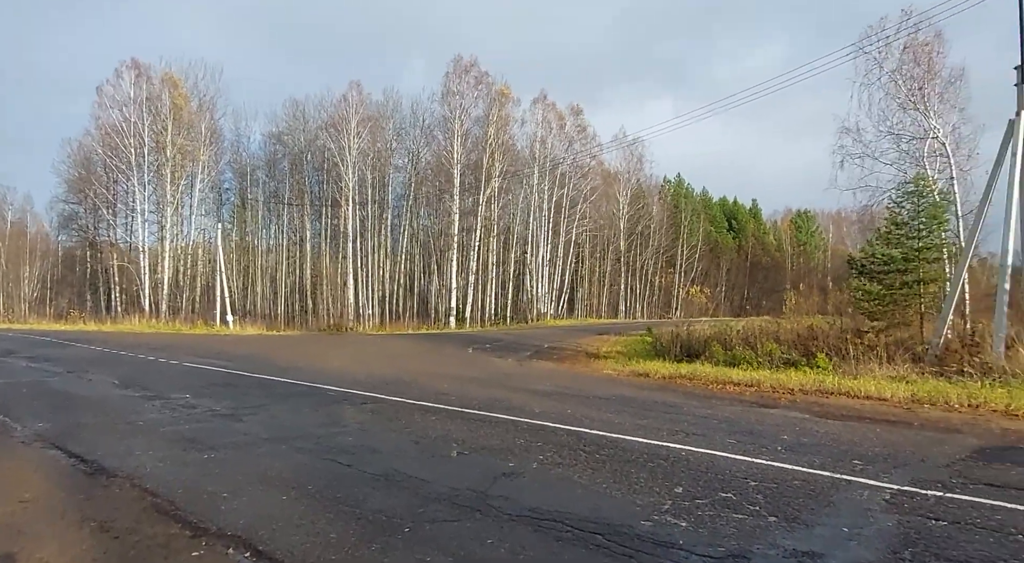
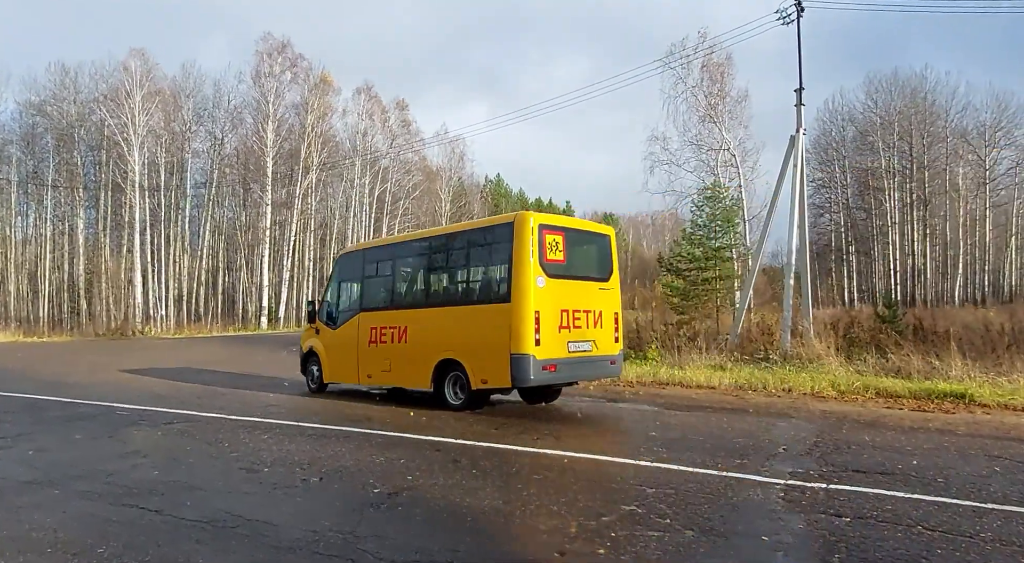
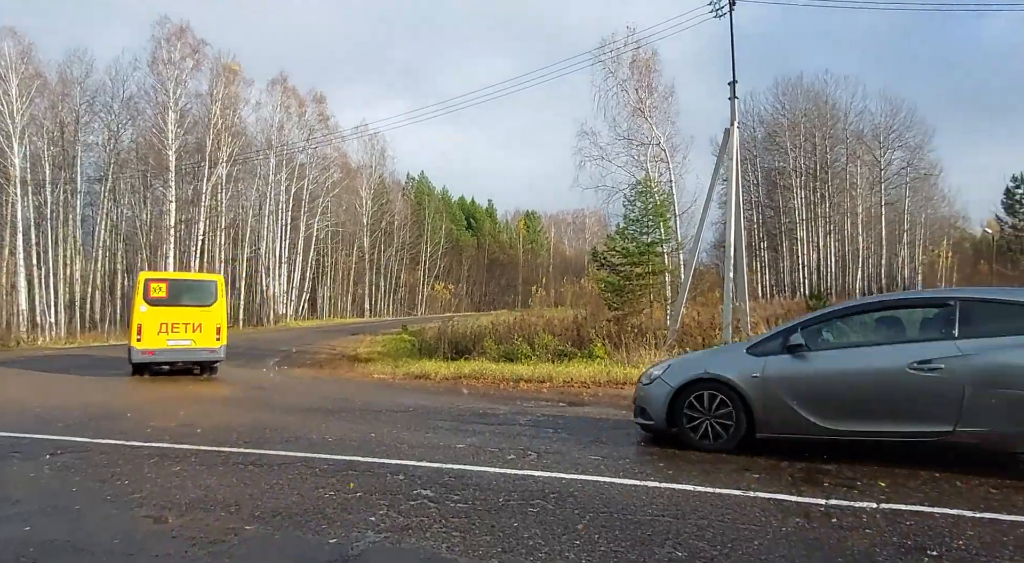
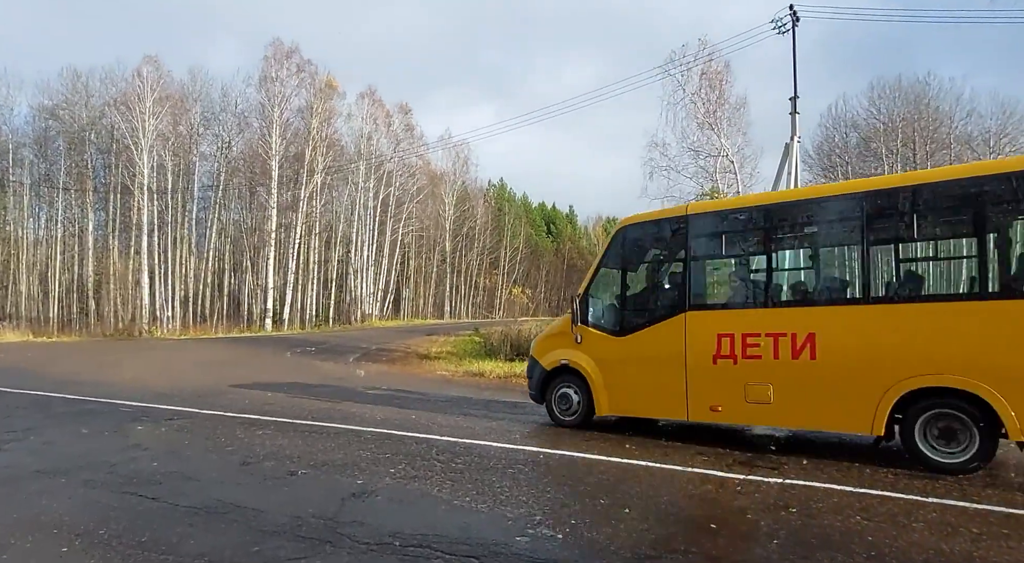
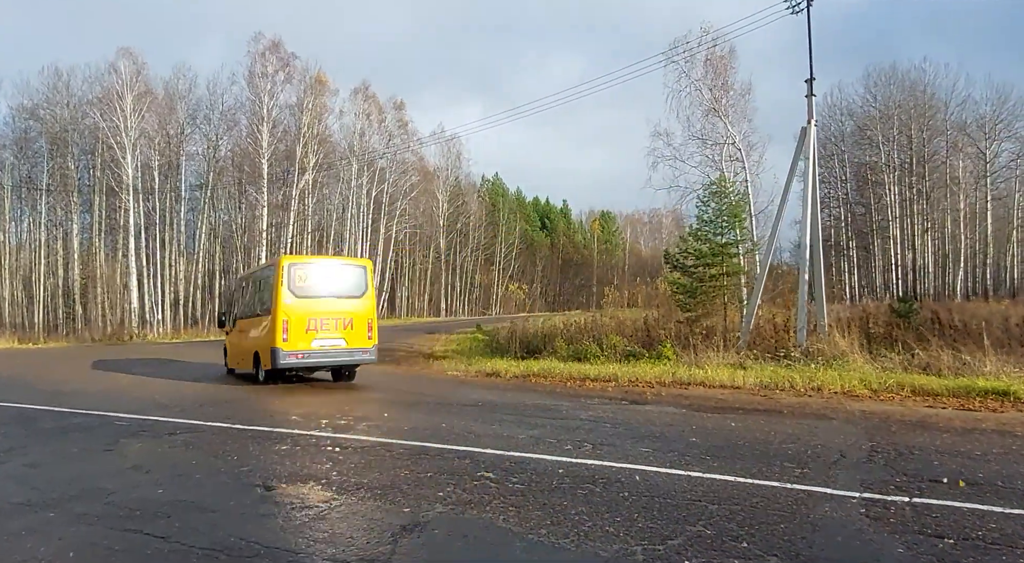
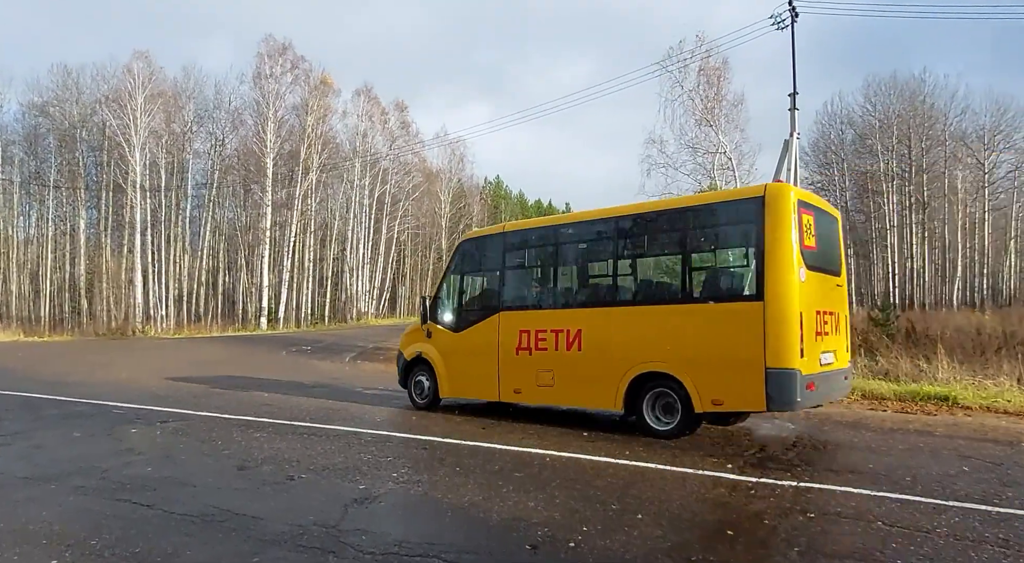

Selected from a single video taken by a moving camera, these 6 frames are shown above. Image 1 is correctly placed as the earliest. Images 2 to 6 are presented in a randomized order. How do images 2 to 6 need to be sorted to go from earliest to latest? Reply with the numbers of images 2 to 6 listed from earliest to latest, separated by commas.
4, 6, 2, 5, 3
